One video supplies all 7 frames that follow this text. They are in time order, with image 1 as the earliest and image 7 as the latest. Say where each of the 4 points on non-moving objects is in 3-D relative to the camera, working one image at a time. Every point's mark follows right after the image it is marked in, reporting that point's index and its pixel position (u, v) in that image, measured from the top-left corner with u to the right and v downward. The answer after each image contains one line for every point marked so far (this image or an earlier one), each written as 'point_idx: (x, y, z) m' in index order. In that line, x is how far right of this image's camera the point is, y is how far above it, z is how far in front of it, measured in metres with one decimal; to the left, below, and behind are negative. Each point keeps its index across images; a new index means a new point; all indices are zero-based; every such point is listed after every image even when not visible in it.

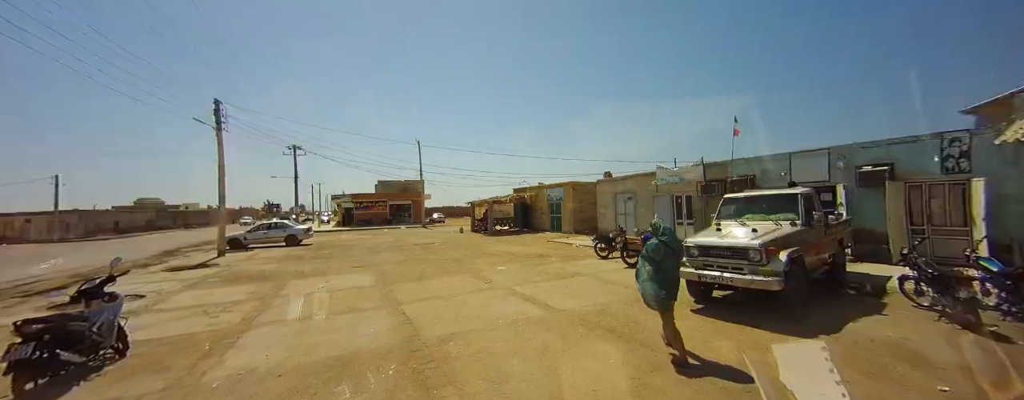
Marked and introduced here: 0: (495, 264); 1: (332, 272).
0: (-0.5, -2.0, +11.8) m
1: (-5.9, -2.4, +12.6) m
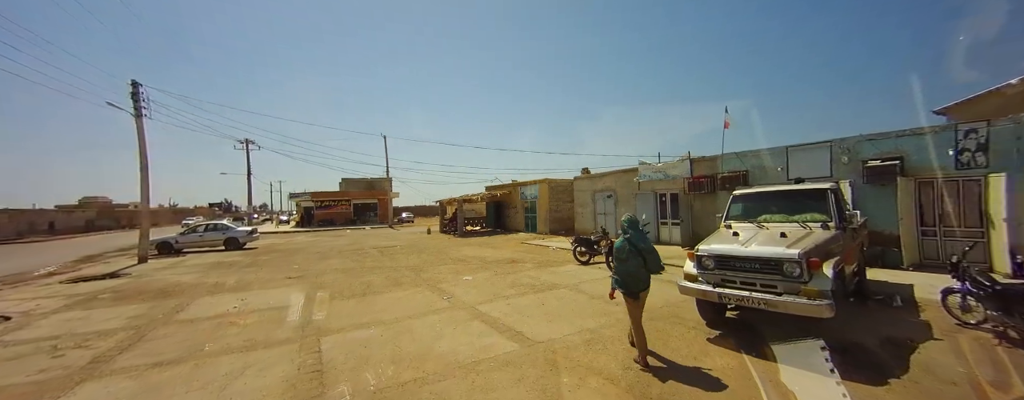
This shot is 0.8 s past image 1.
0: (-1.4, -1.9, +10.0) m
1: (-6.9, -2.3, +10.4) m
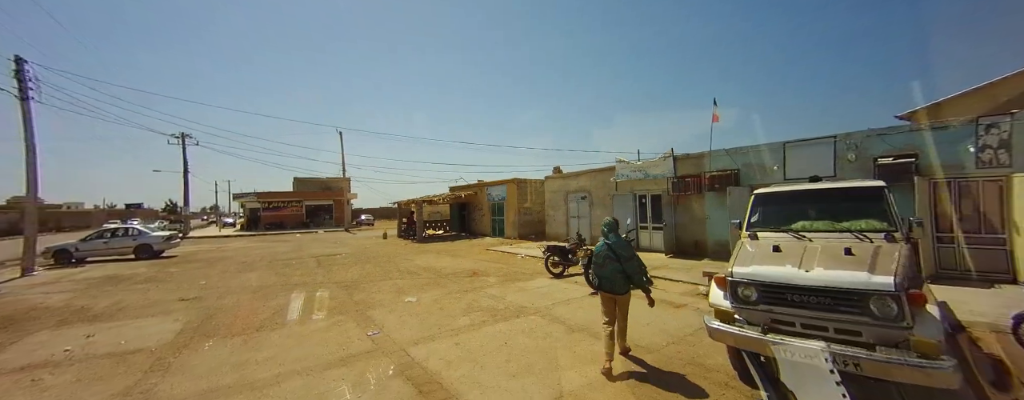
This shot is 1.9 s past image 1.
0: (-2.3, -1.9, +7.9) m
1: (-7.8, -2.3, +7.9) m
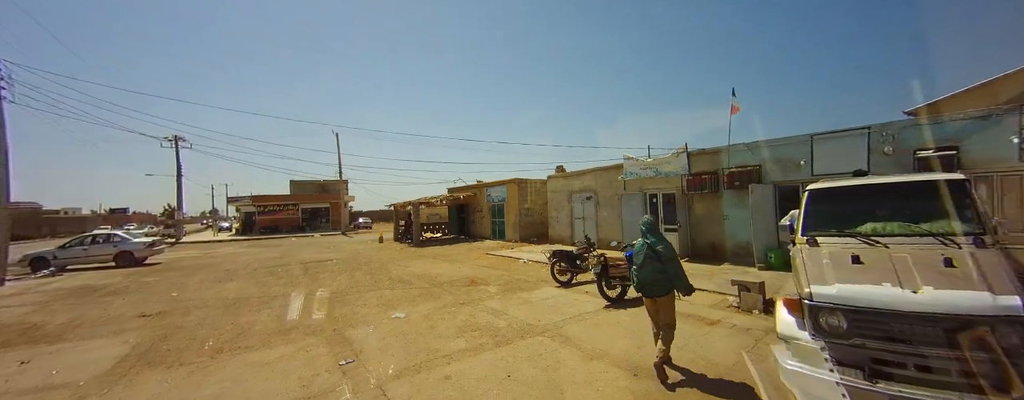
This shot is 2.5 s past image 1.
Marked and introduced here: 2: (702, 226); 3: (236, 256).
0: (-2.3, -1.9, +7.0) m
1: (-7.7, -2.4, +7.0) m
2: (+5.4, -0.8, +10.8) m
3: (-13.8, -2.8, +18.8) m
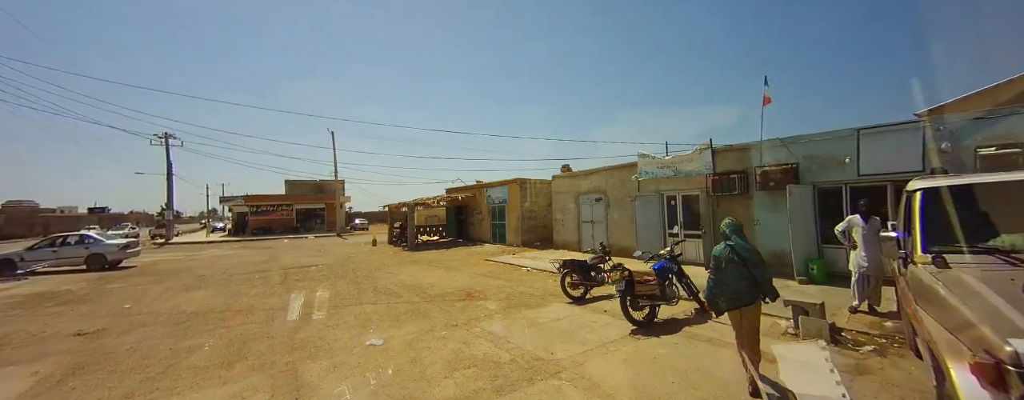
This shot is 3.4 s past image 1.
0: (-2.2, -1.9, +5.8) m
1: (-7.7, -2.3, +5.8) m
2: (+5.5, -0.8, +9.6) m
3: (-13.7, -2.8, +17.7) m
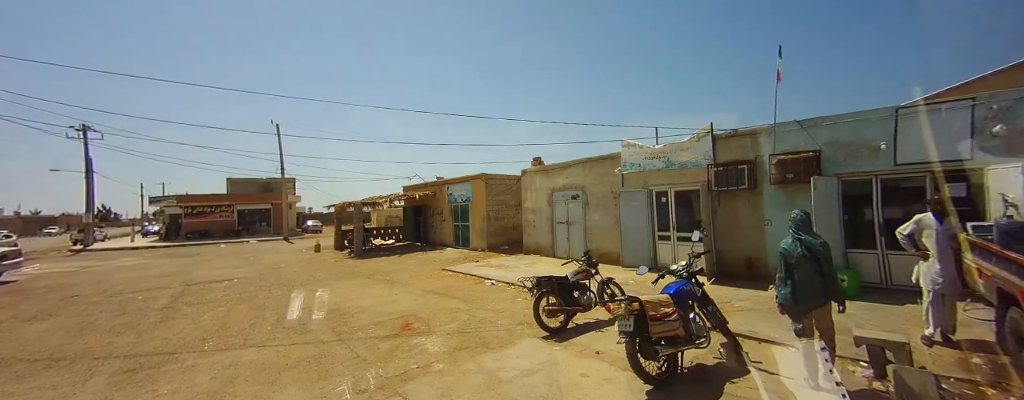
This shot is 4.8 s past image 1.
0: (-2.8, -1.8, +3.7) m
1: (-8.2, -2.2, +3.2) m
2: (+4.7, -0.7, +8.0) m
3: (-15.2, -2.7, +14.5) m
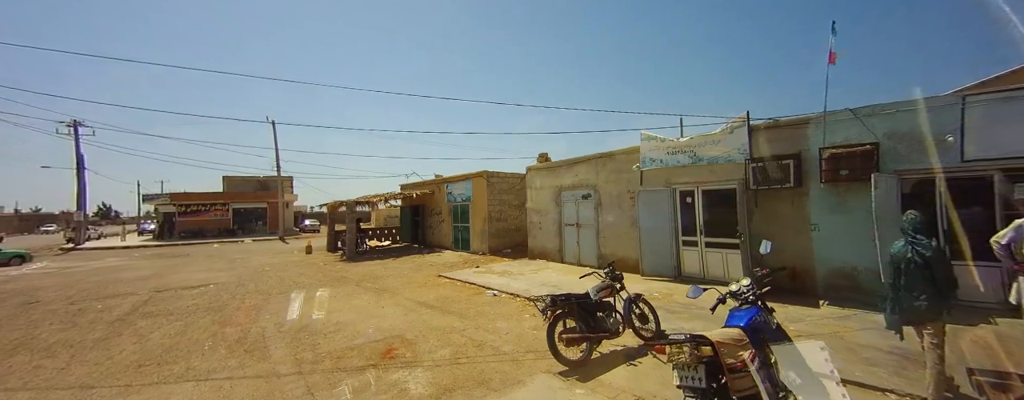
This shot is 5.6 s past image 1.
0: (-2.7, -1.8, +2.6) m
1: (-8.1, -2.2, +2.2) m
2: (+4.8, -0.7, +7.0) m
3: (-15.0, -2.6, +13.6) m
